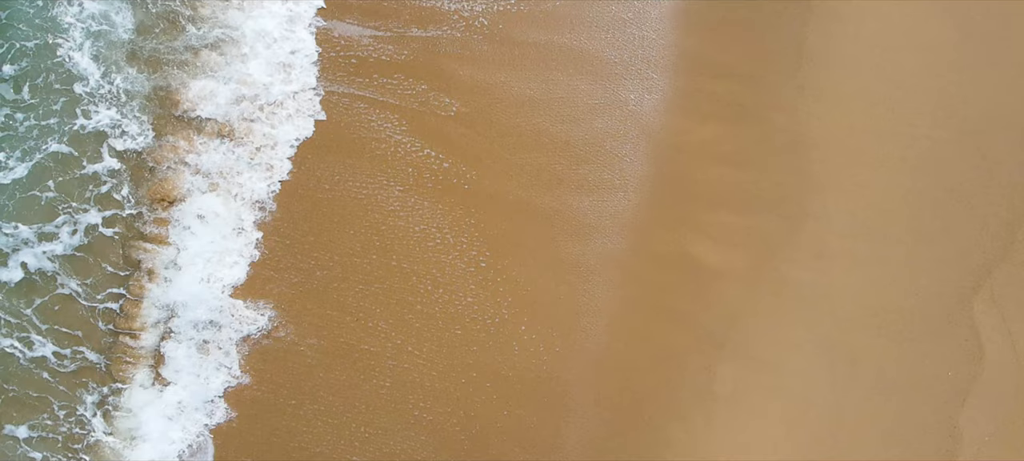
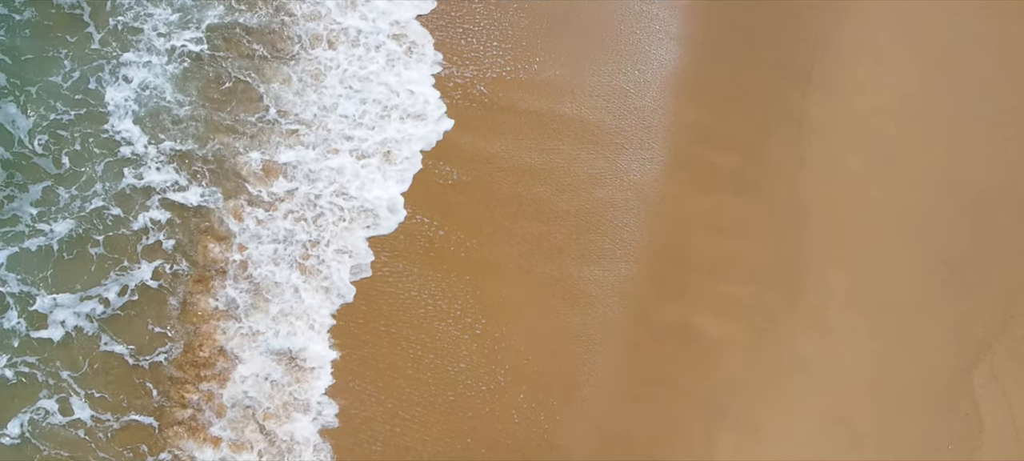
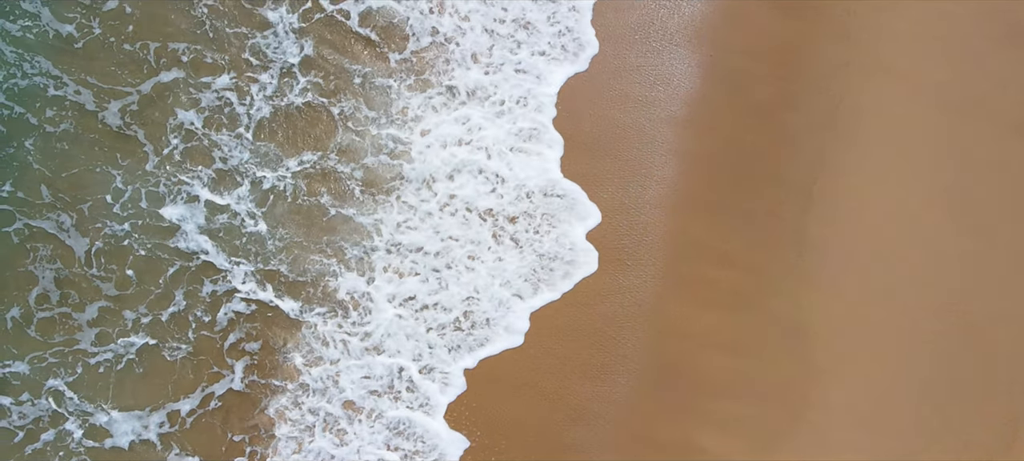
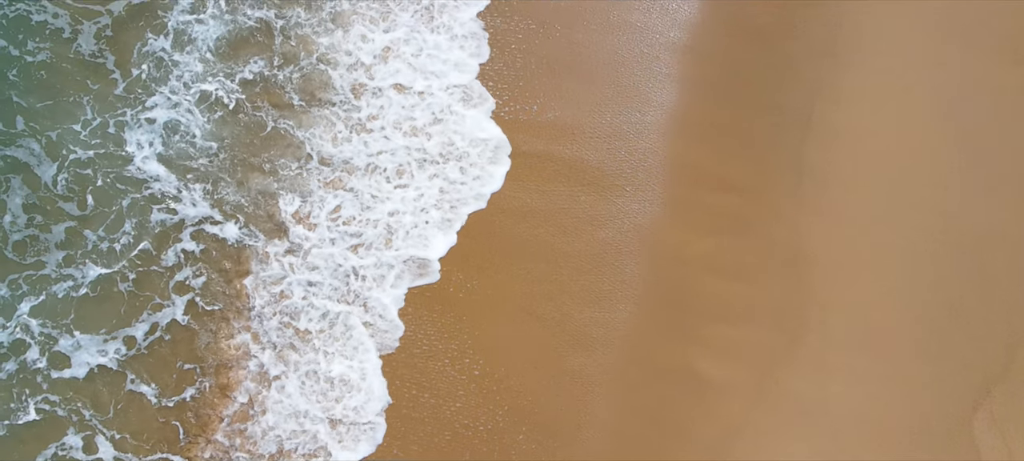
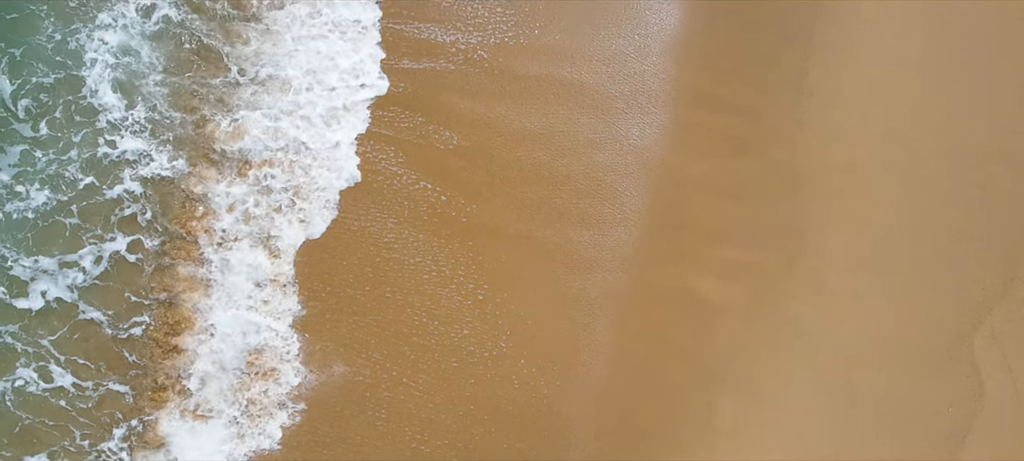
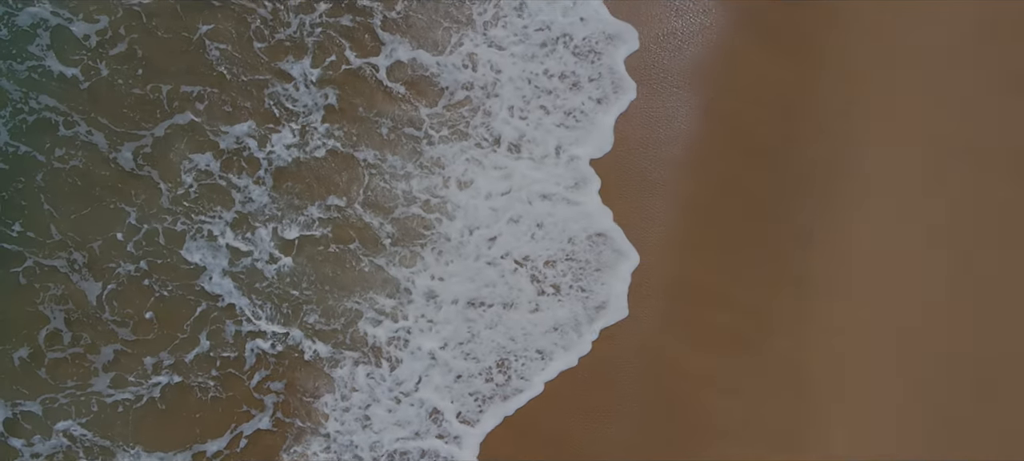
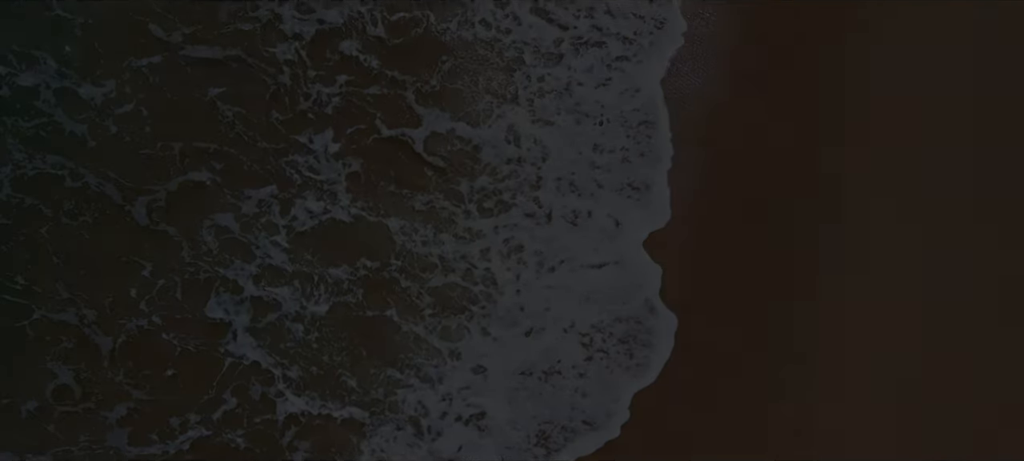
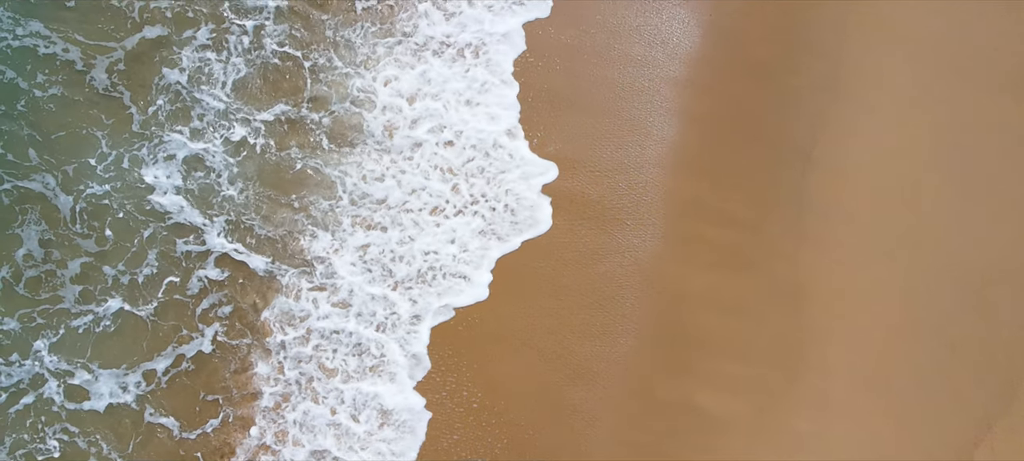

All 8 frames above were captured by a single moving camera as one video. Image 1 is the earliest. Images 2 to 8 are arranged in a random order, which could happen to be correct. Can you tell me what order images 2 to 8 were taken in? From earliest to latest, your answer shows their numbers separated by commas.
5, 2, 4, 8, 3, 6, 7
